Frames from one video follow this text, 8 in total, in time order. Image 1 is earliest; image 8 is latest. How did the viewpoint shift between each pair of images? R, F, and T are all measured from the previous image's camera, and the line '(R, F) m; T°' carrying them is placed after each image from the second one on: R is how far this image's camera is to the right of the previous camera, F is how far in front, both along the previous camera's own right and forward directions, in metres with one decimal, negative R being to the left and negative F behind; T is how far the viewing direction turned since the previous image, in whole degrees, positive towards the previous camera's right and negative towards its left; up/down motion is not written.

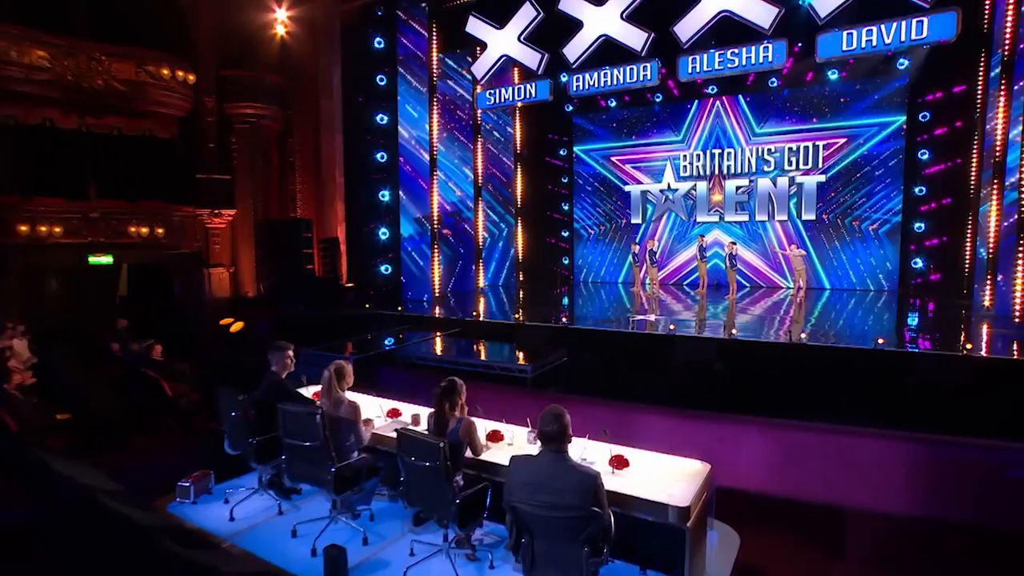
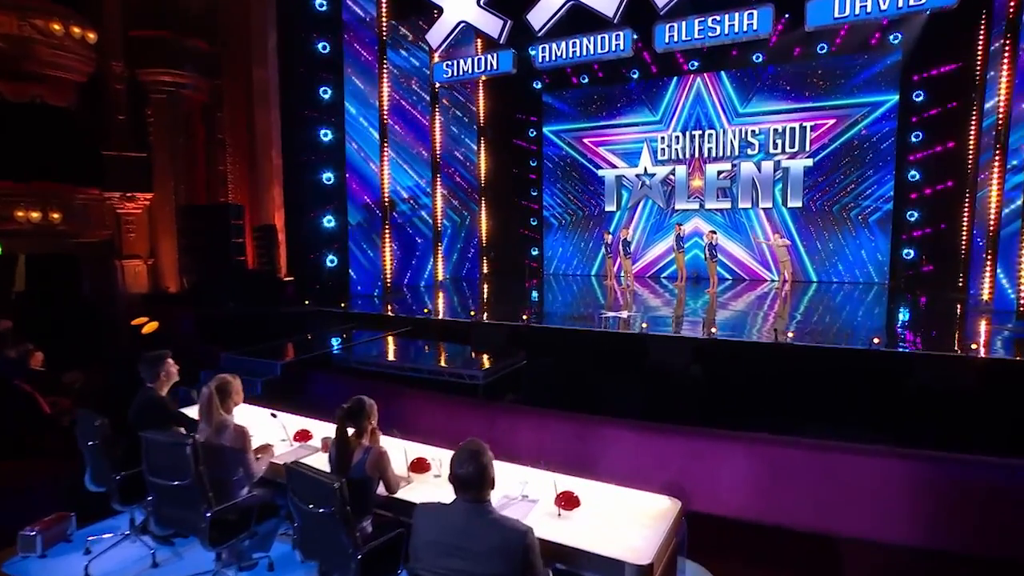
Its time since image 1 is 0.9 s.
(+0.4, +0.8) m; +2°
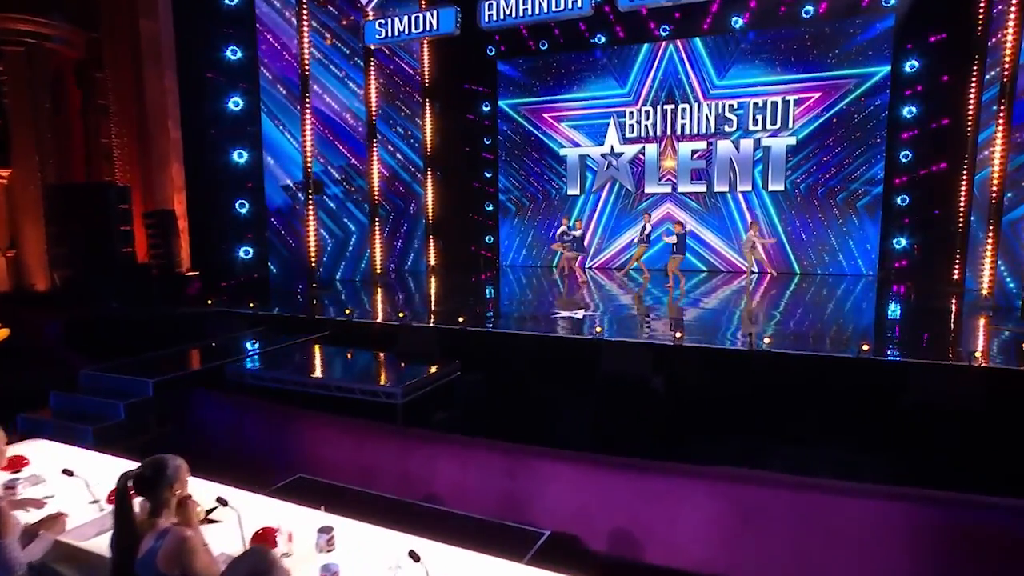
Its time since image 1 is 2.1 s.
(+0.6, +0.9) m; +2°
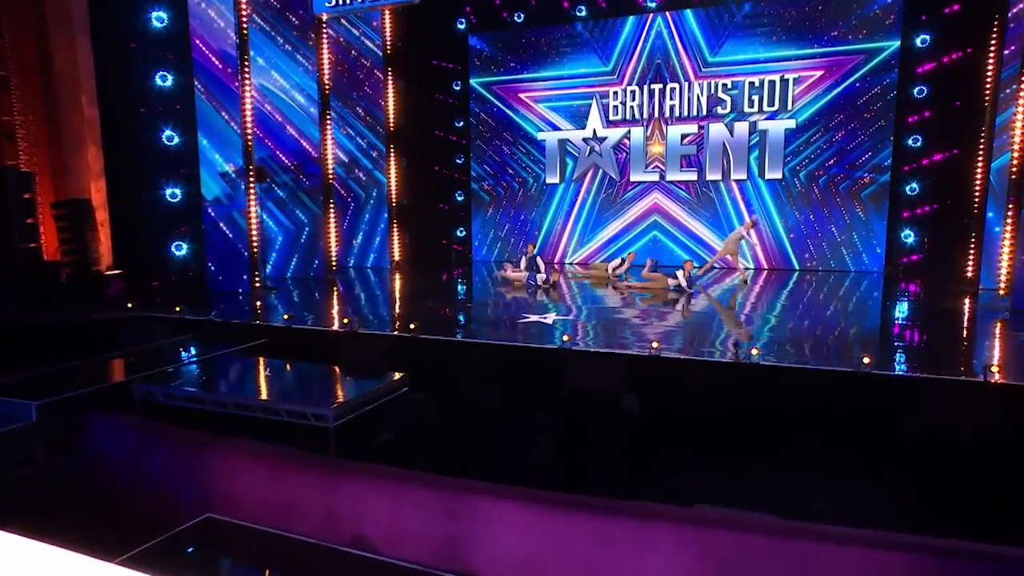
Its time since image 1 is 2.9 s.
(+0.3, +0.7) m; +1°
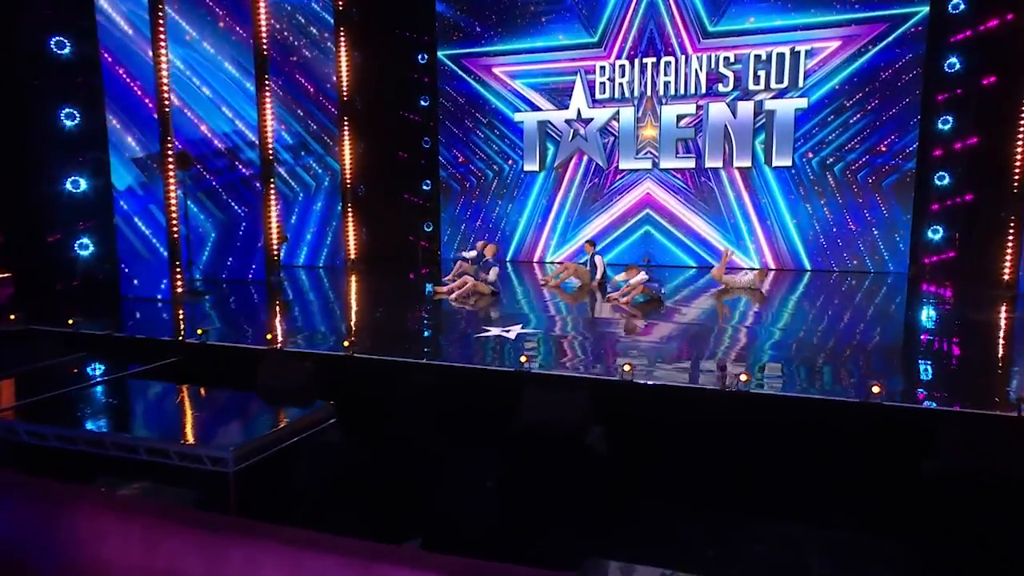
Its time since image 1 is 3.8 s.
(+0.3, +0.8) m; +1°
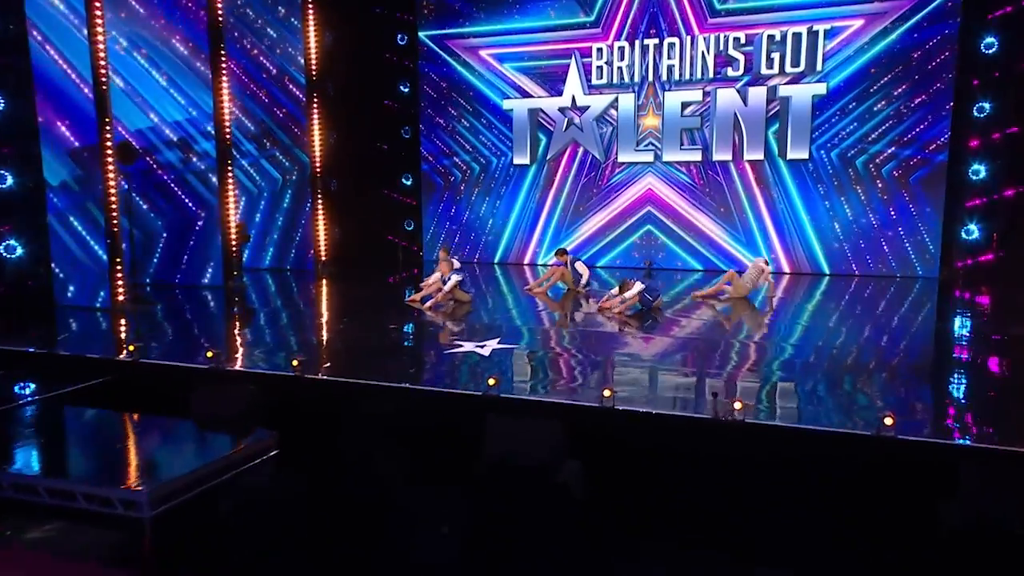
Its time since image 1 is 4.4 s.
(+0.1, +0.5) m; 0°
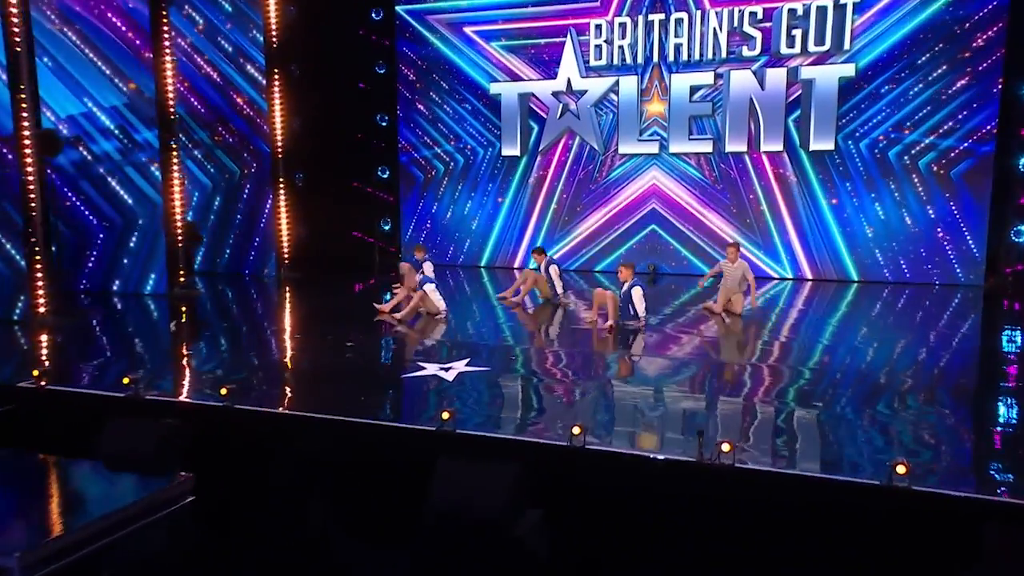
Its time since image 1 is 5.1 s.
(+0.1, +0.6) m; 0°
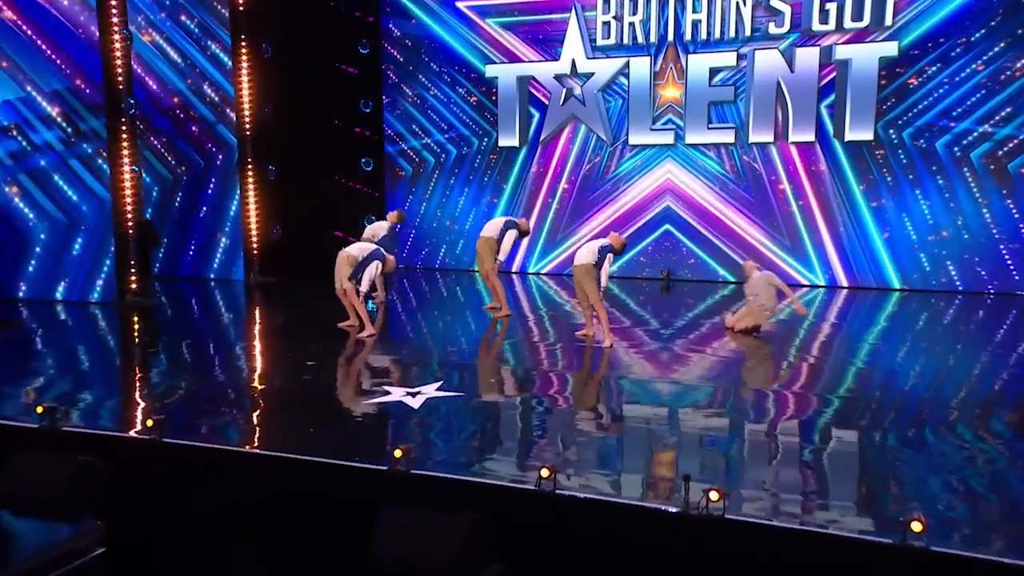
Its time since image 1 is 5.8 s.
(0.0, +0.5) m; 0°
